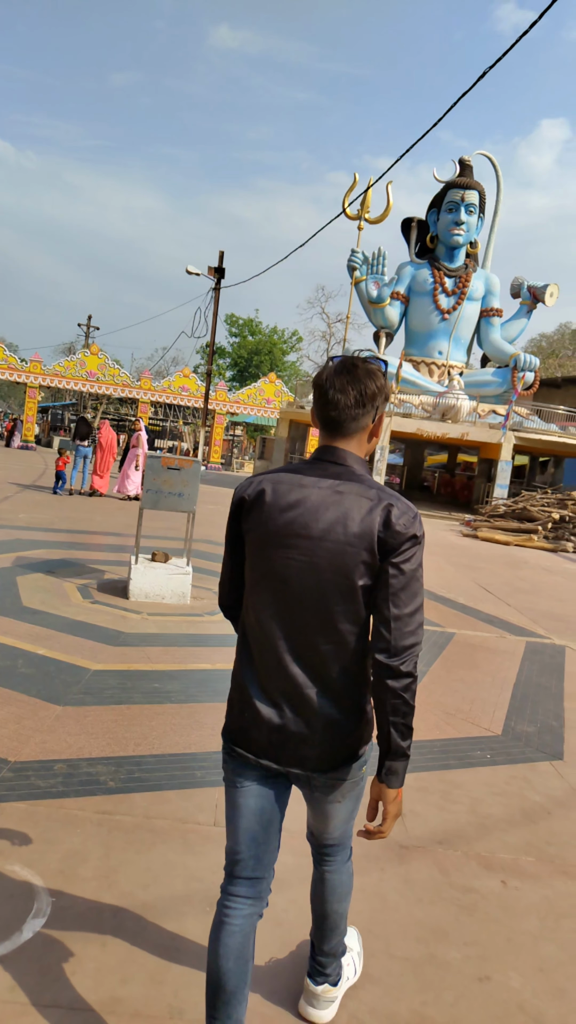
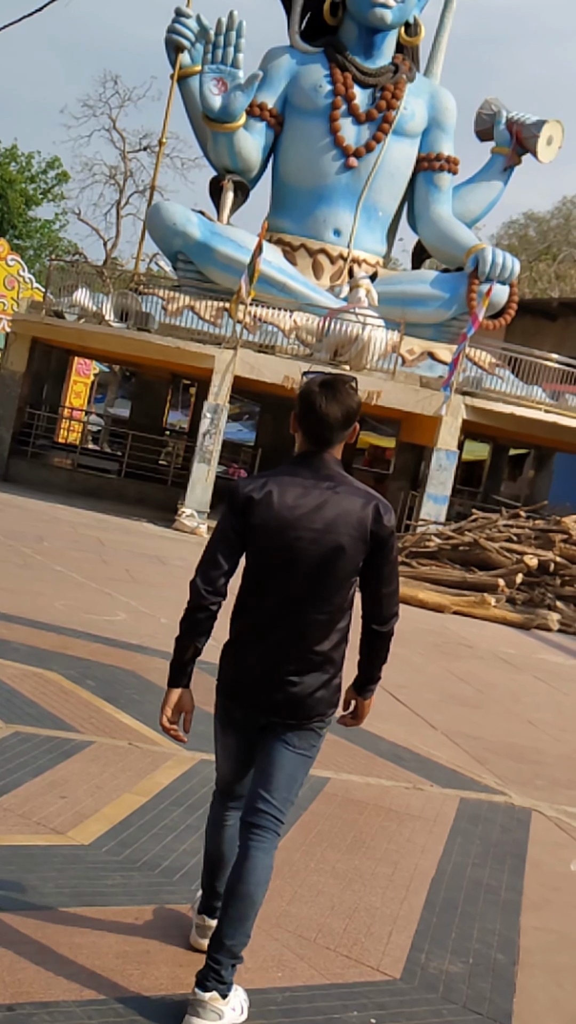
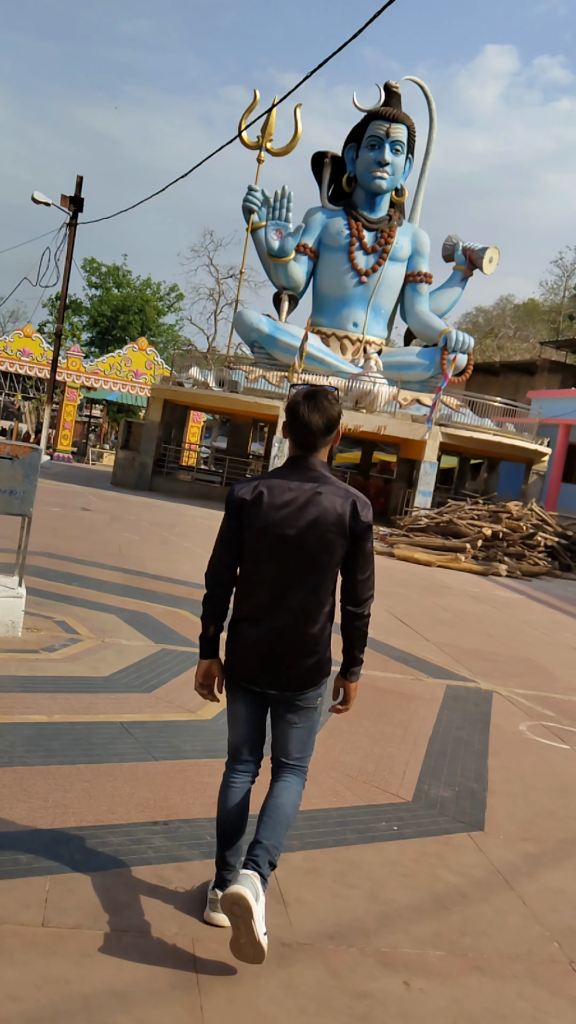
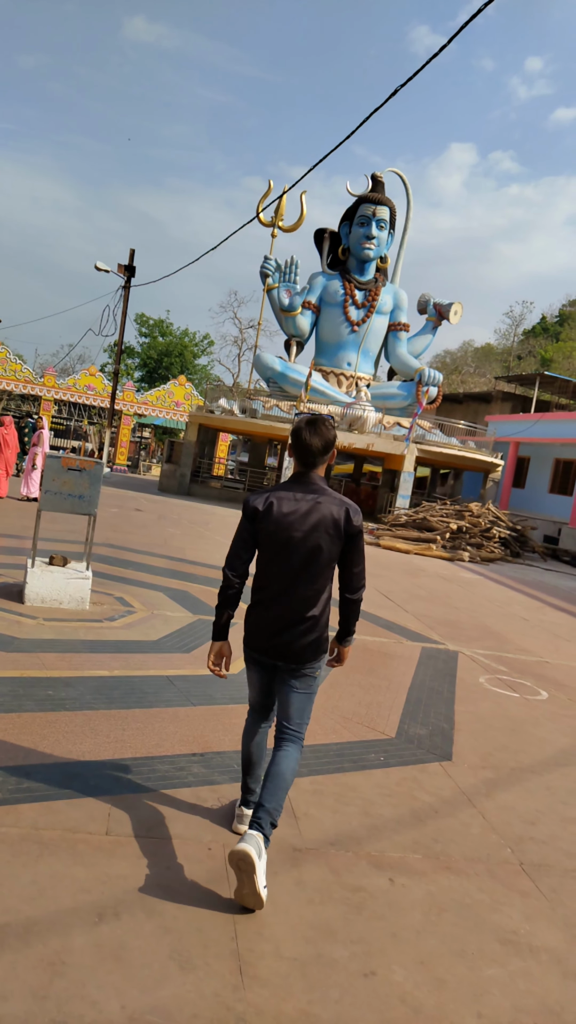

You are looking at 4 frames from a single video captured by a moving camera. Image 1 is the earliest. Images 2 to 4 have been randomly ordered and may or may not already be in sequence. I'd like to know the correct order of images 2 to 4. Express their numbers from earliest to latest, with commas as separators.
4, 3, 2
